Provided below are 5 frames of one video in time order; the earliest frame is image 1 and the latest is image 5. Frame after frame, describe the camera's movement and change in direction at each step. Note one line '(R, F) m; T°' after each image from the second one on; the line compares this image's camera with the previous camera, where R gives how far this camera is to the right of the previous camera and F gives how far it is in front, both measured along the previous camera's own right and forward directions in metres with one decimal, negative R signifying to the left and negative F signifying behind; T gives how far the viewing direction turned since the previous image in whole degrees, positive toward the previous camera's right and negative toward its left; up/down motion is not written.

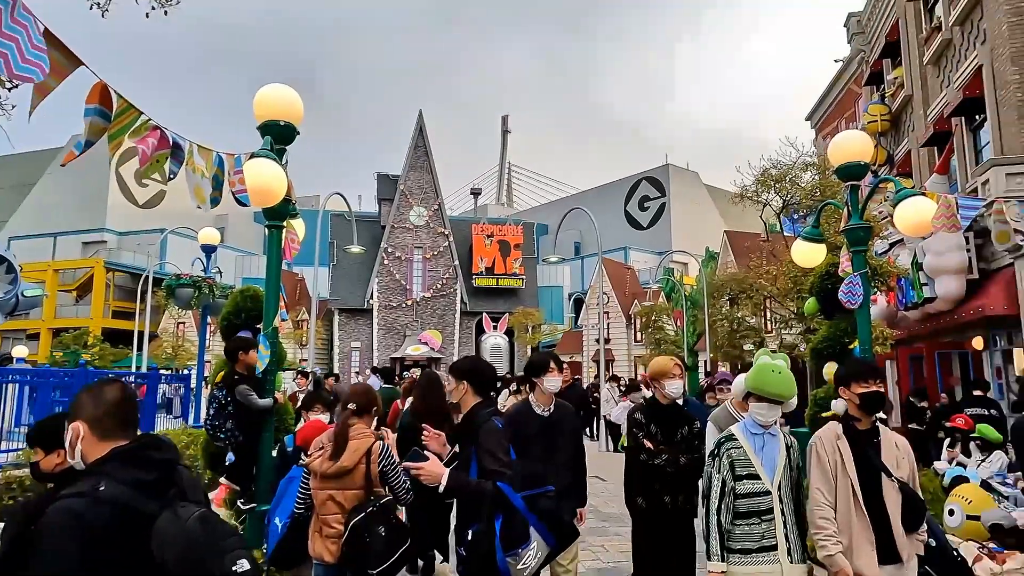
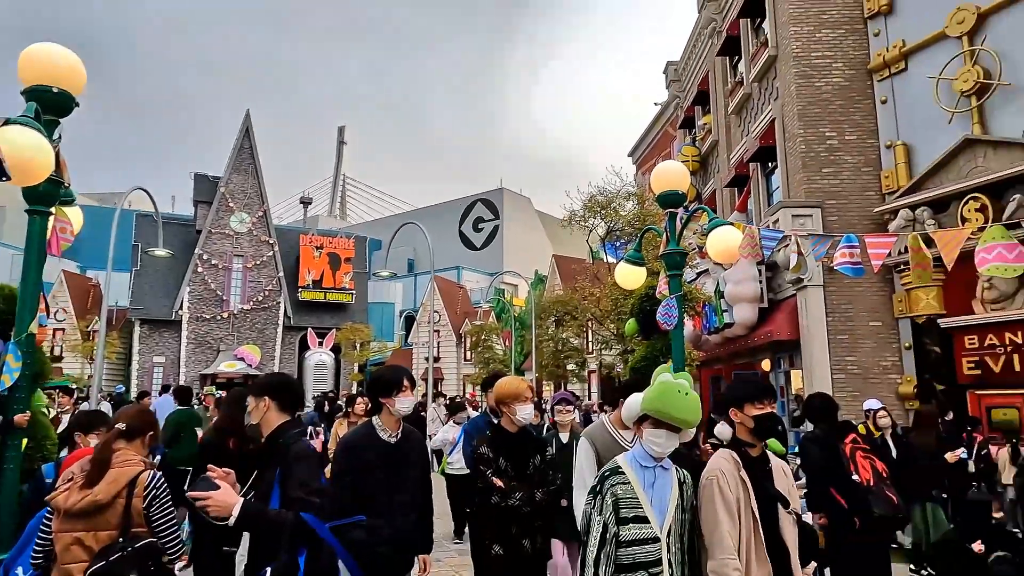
(+0.1, +0.3) m; +14°
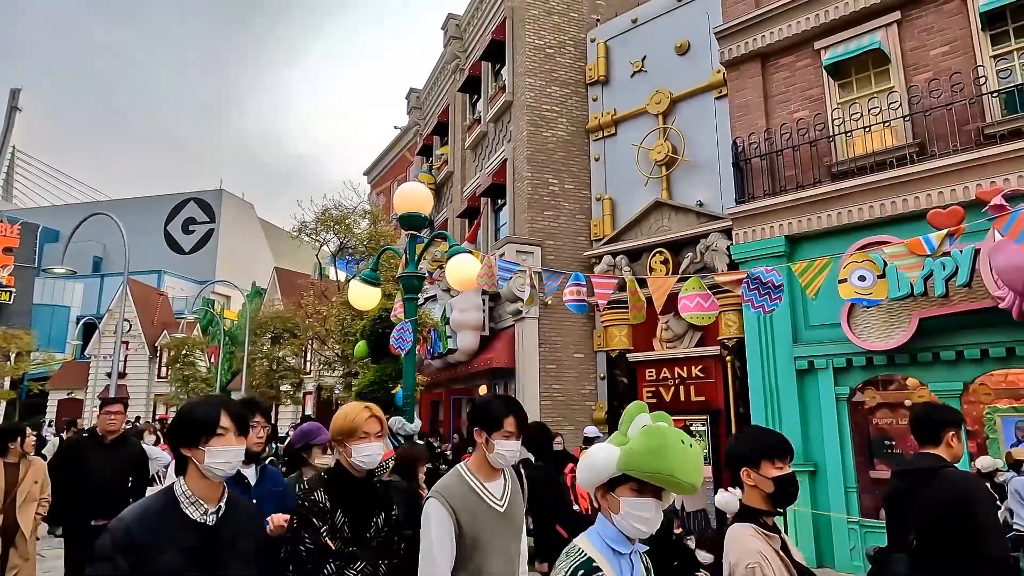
(-0.1, +0.3) m; +23°
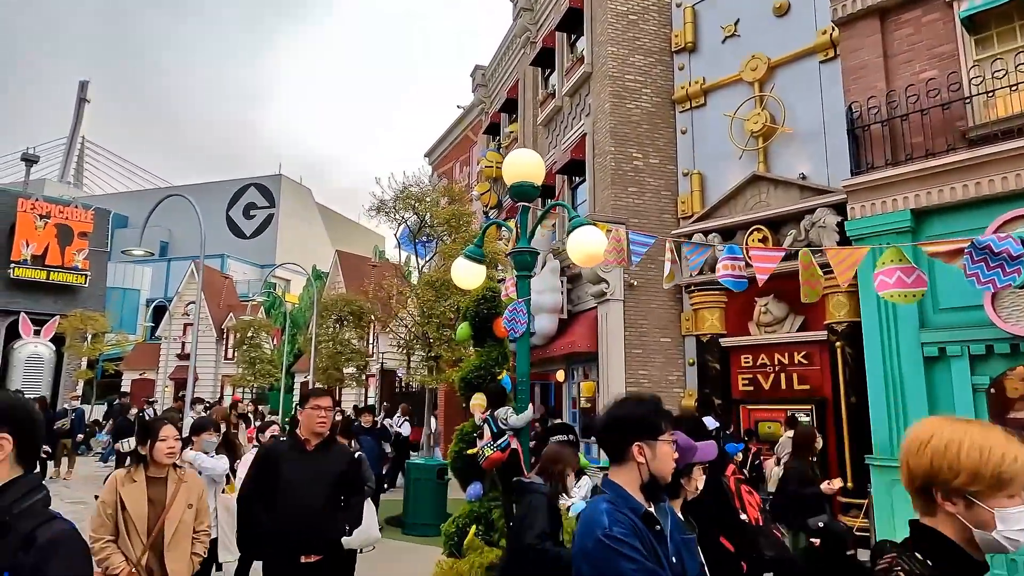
(-0.7, +0.6) m; -4°
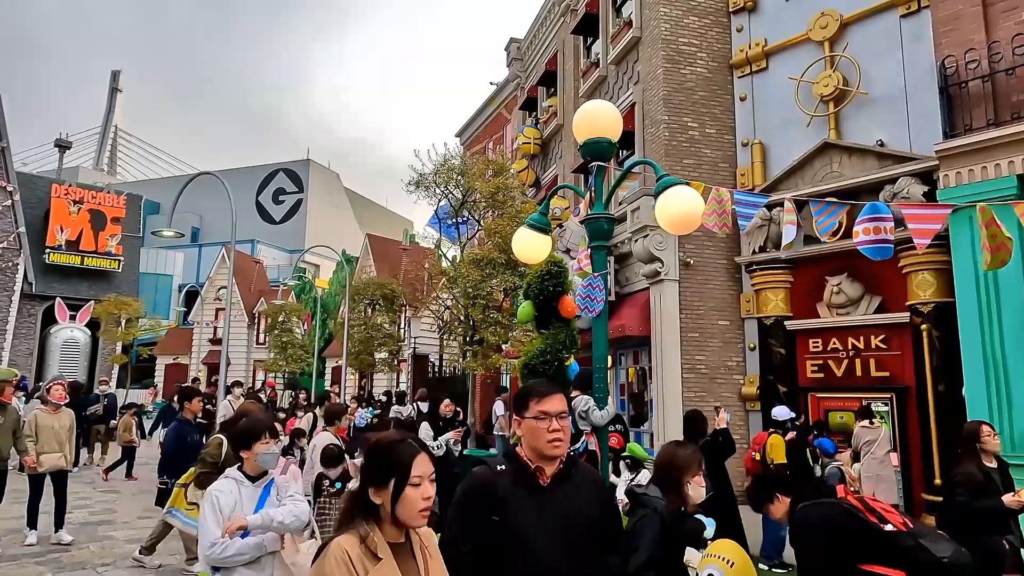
(-0.4, +0.7) m; -2°
